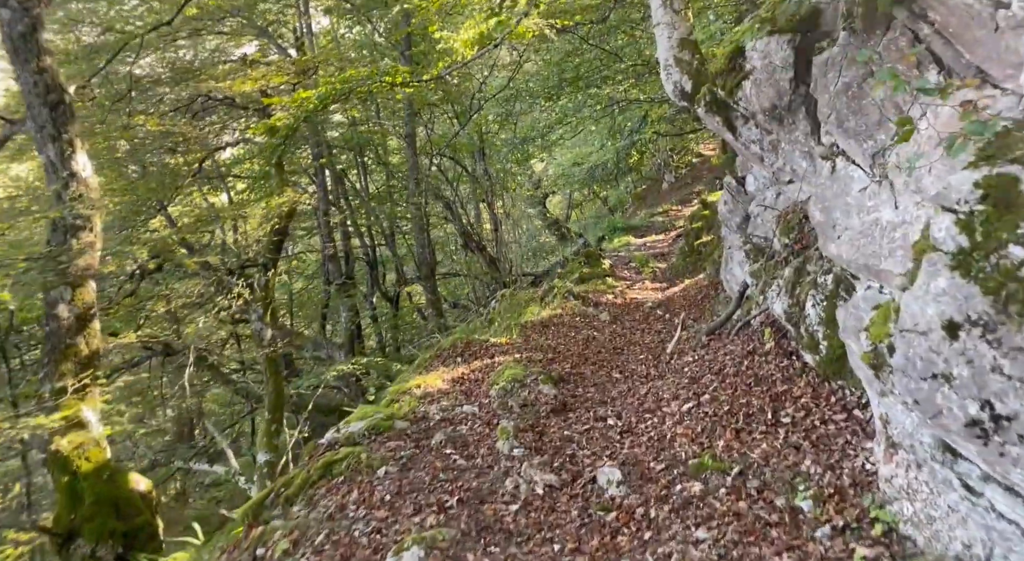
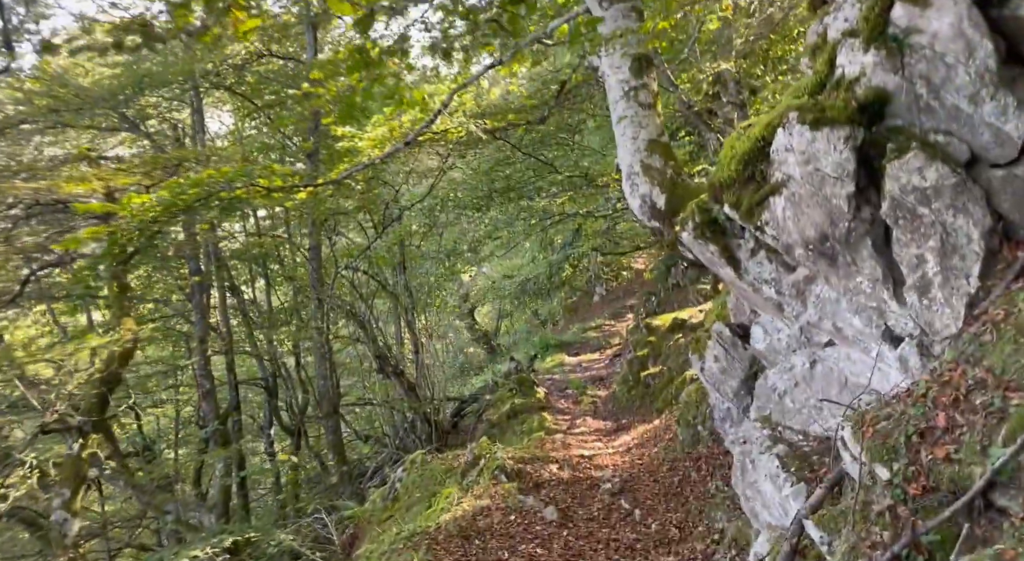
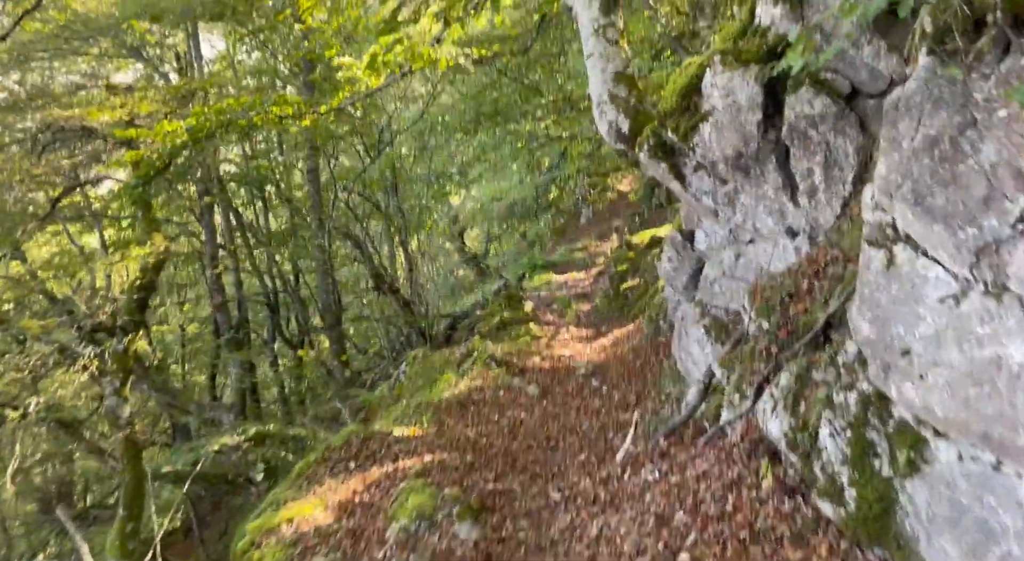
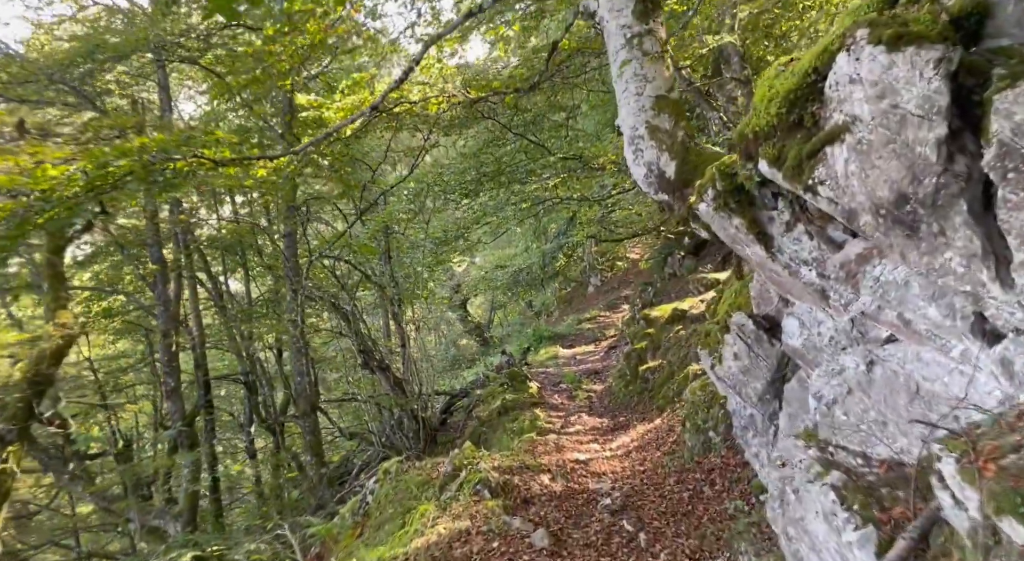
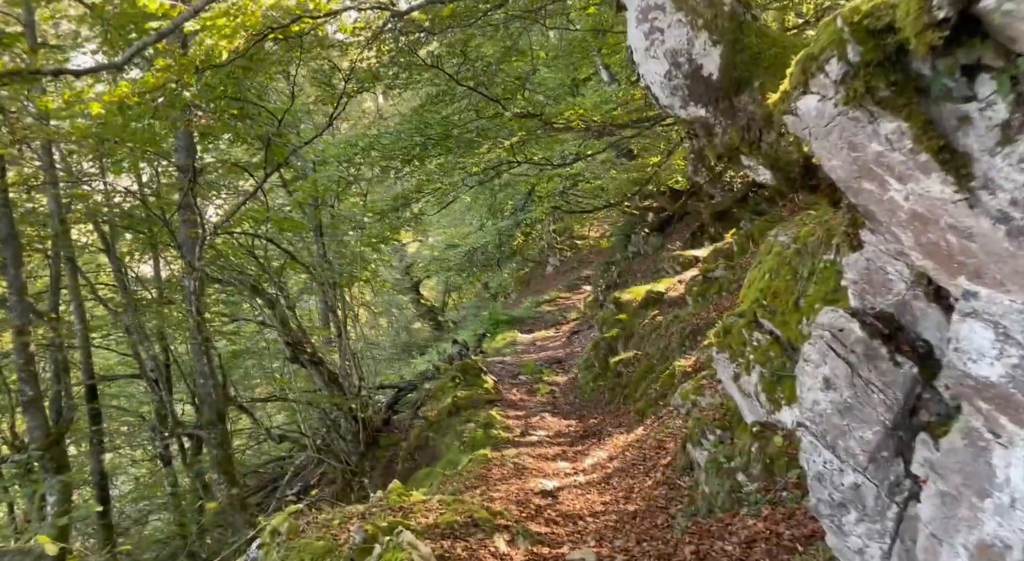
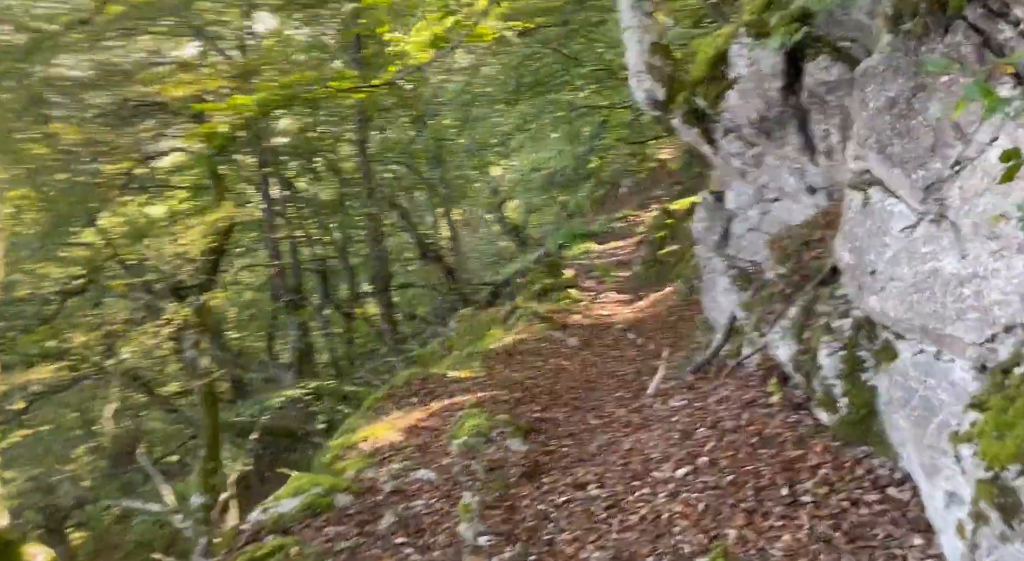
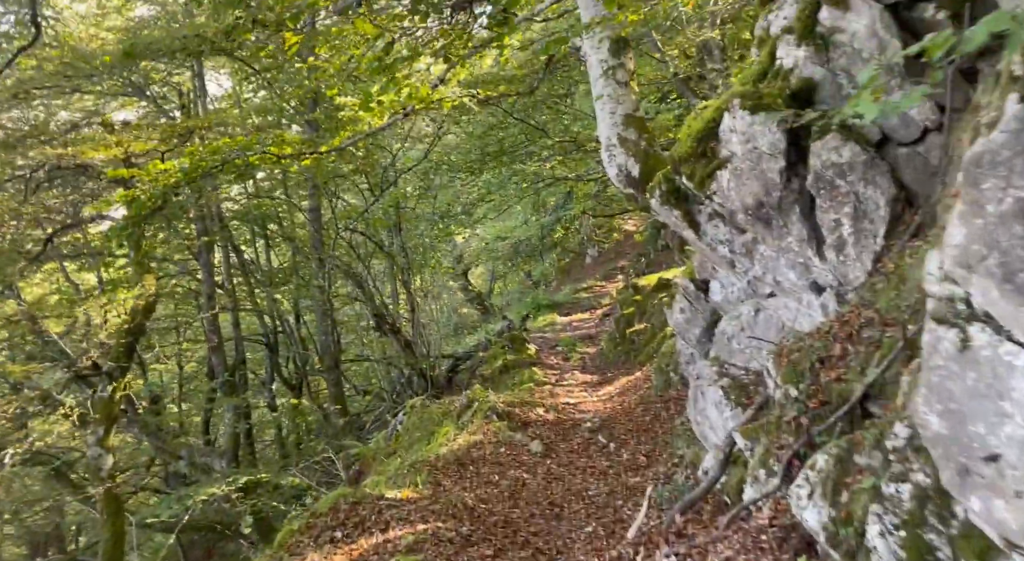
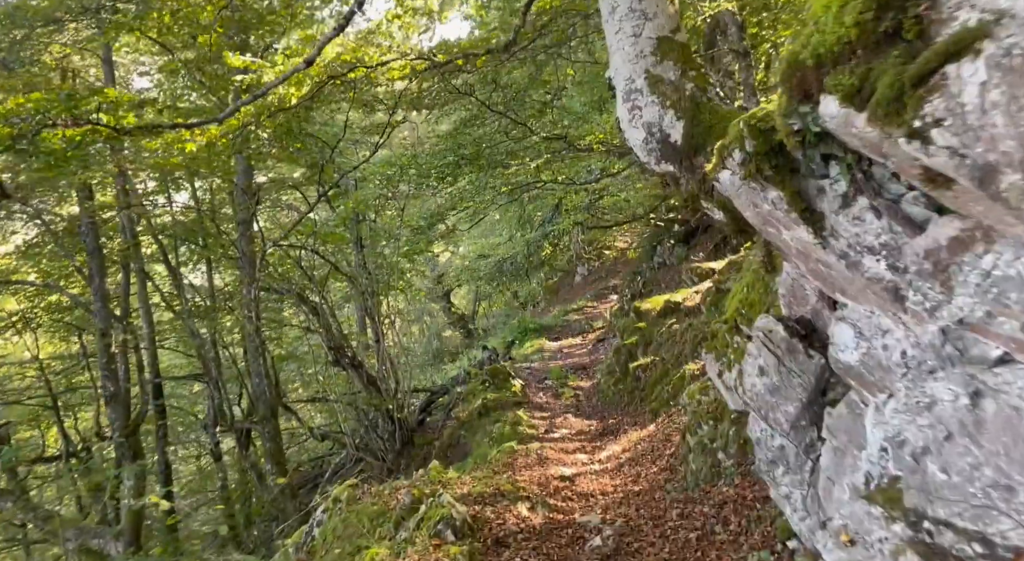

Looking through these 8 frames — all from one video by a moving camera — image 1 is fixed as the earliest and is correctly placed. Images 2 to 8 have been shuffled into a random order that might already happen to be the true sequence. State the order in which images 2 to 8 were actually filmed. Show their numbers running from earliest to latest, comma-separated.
6, 3, 7, 2, 4, 8, 5
